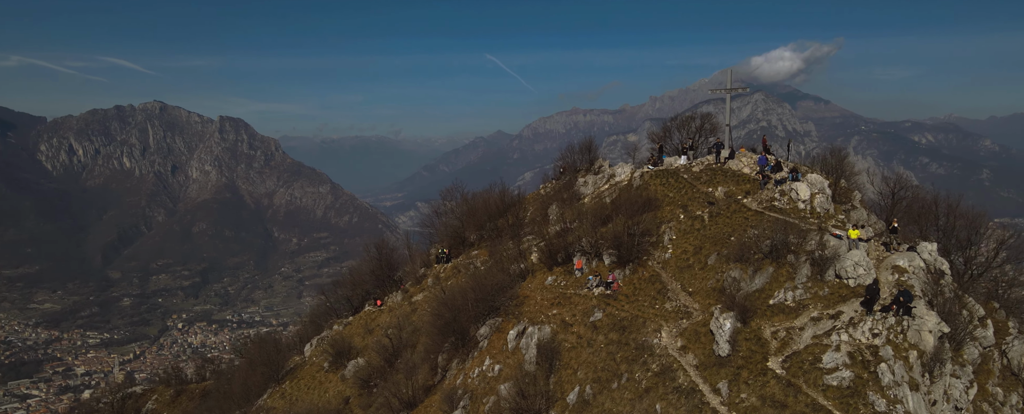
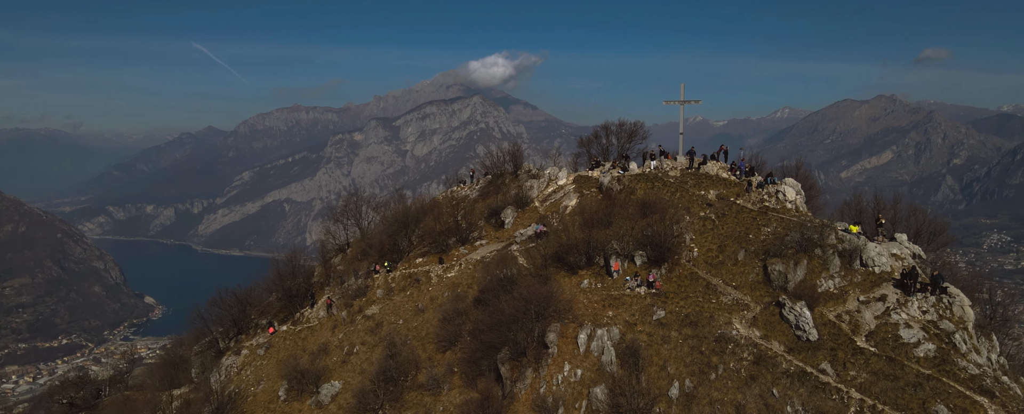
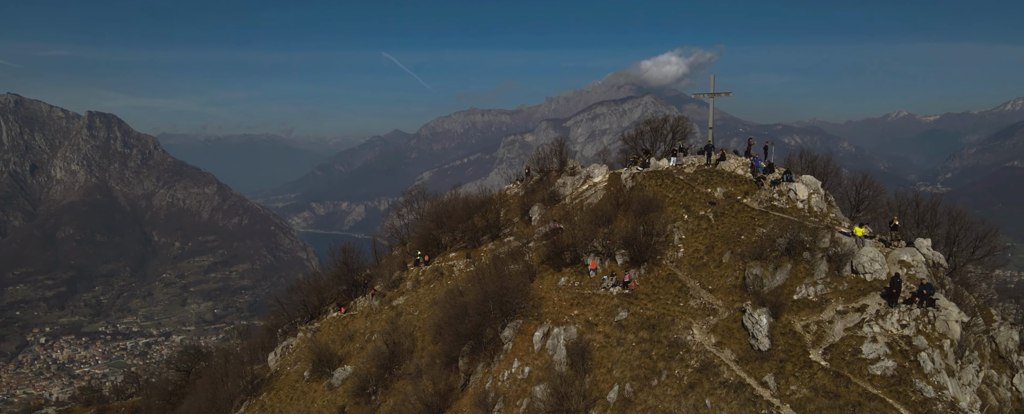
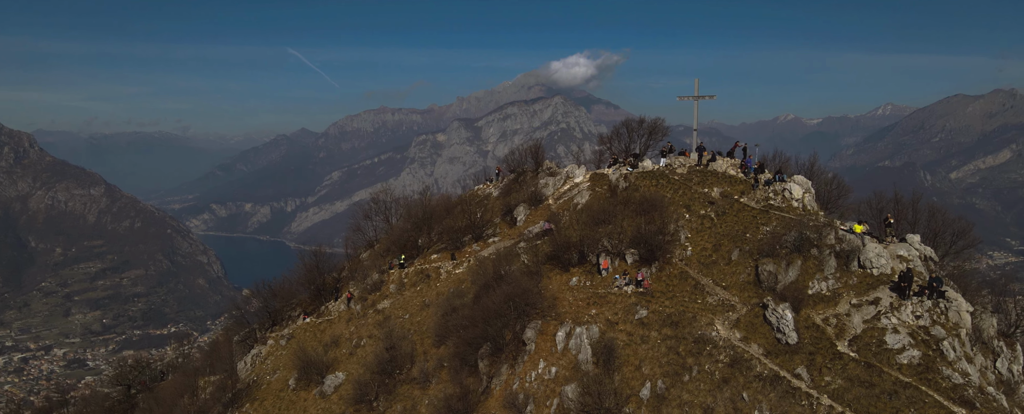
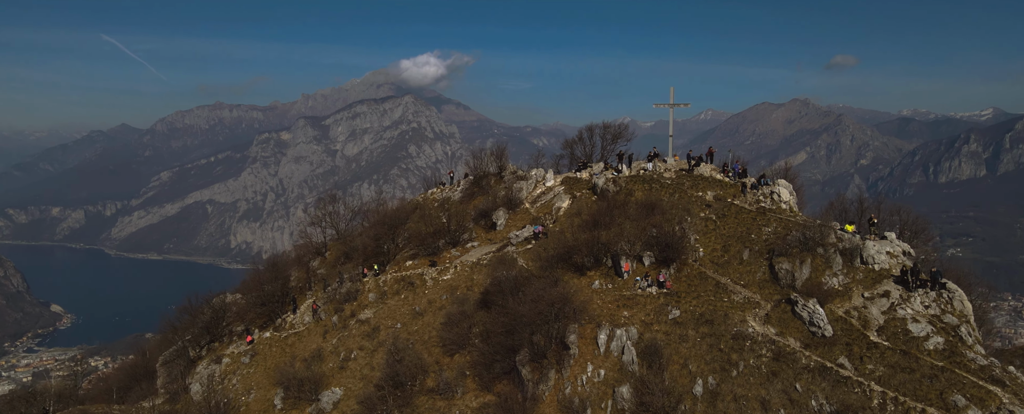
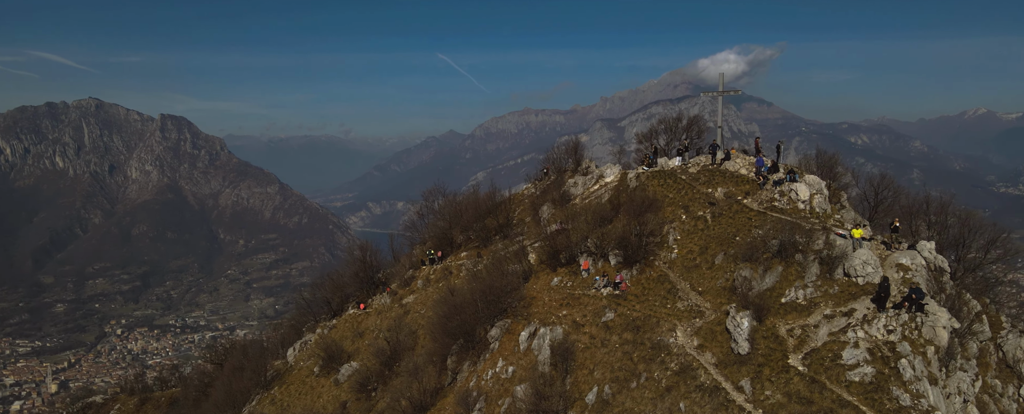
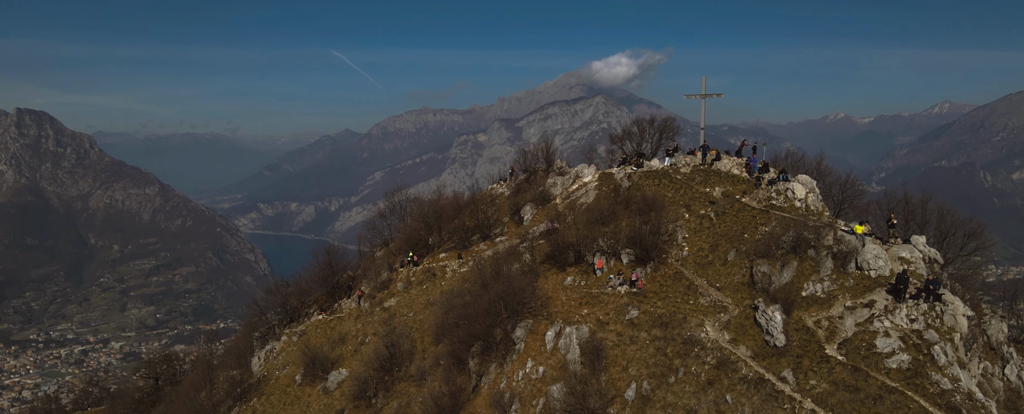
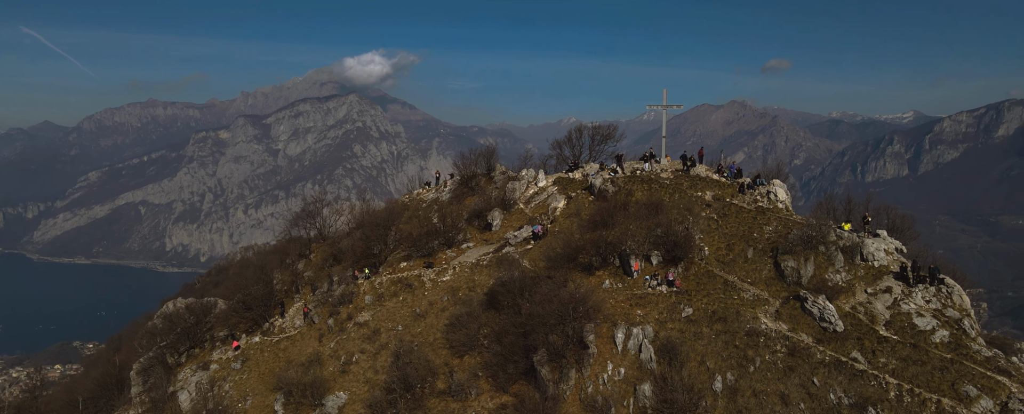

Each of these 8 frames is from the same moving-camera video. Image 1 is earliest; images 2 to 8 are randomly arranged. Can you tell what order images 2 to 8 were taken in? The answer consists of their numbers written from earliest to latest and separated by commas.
6, 3, 7, 4, 2, 5, 8
